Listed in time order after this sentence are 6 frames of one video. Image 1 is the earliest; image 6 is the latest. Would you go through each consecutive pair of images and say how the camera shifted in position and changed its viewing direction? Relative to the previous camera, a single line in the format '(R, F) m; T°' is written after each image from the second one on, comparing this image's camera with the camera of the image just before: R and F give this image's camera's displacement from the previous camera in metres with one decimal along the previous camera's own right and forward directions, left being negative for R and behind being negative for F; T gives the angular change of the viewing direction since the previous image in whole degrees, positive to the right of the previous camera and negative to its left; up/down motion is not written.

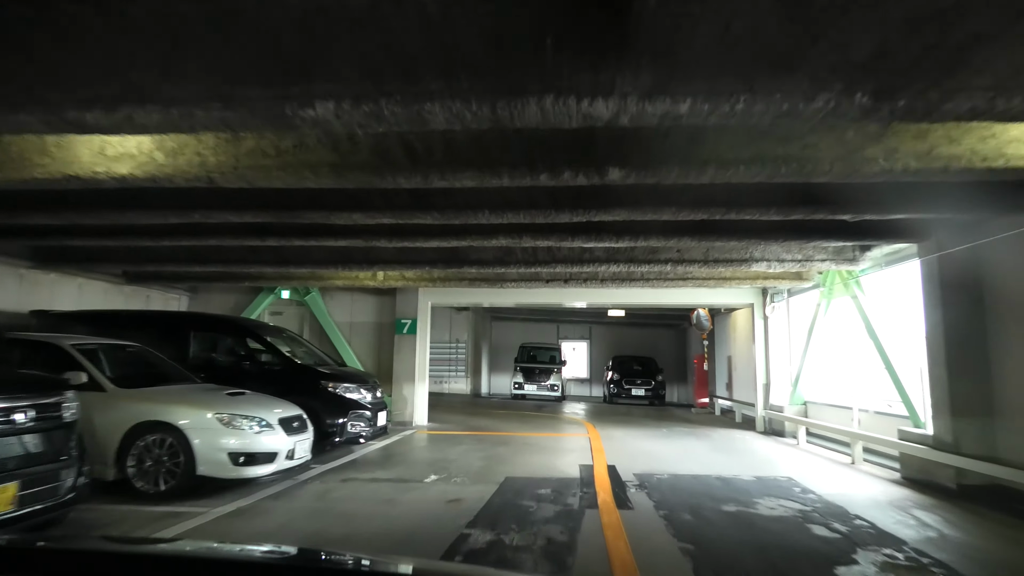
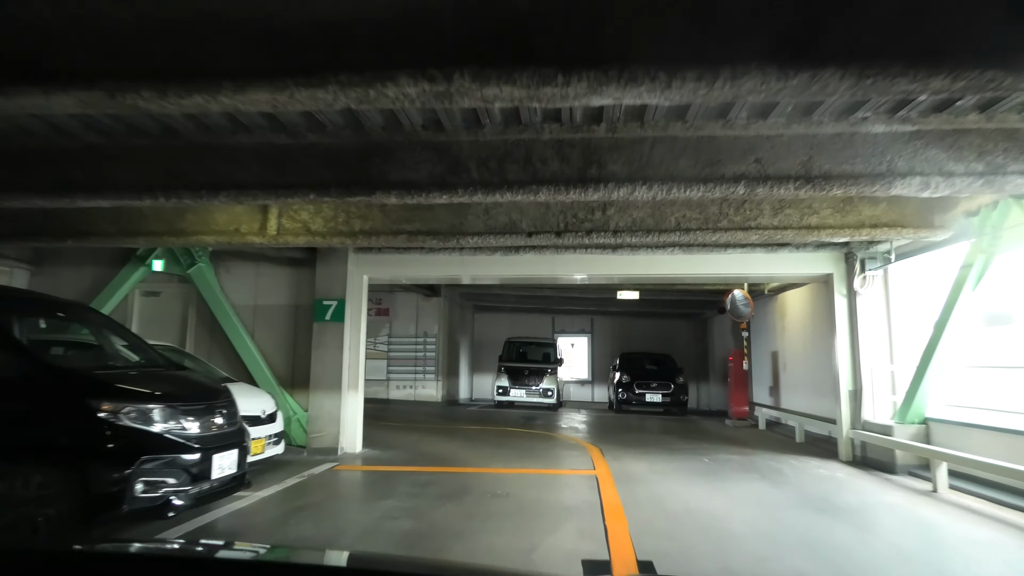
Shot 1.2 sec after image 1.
(+0.3, +3.4) m; 0°
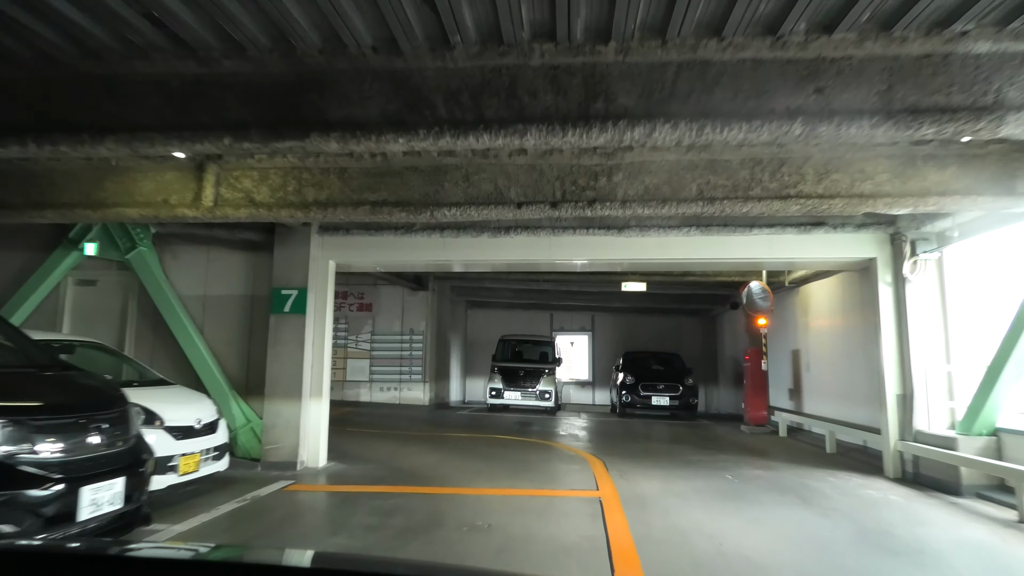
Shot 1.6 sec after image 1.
(+0.1, +1.1) m; 0°
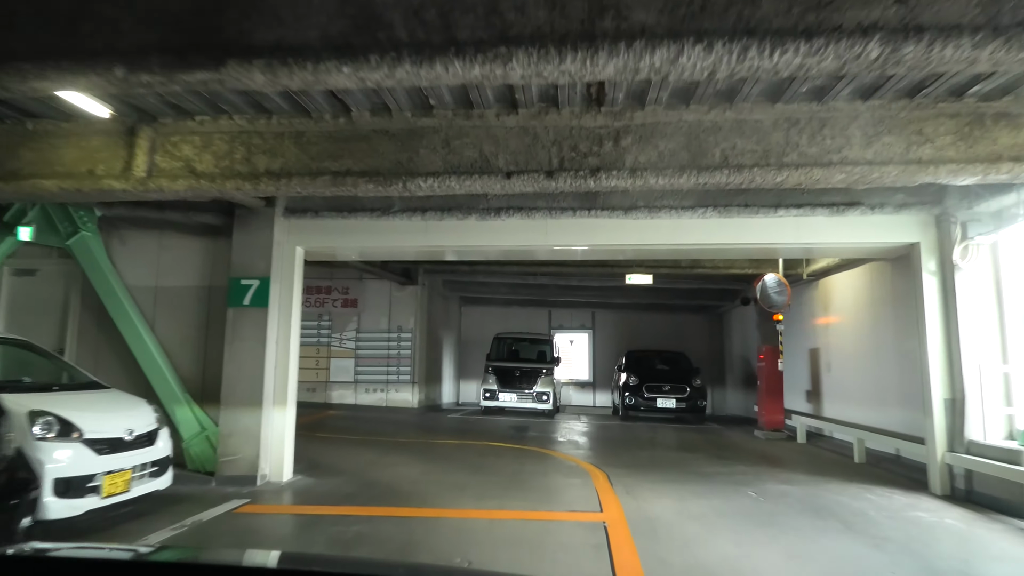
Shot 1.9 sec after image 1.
(+0.1, +0.8) m; 0°
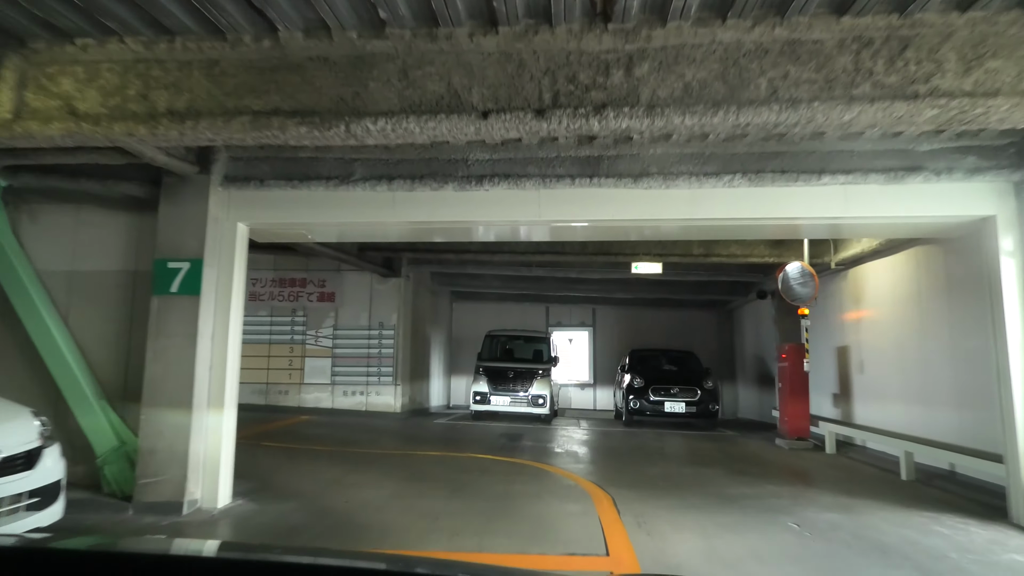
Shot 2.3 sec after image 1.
(+0.1, +1.0) m; 0°
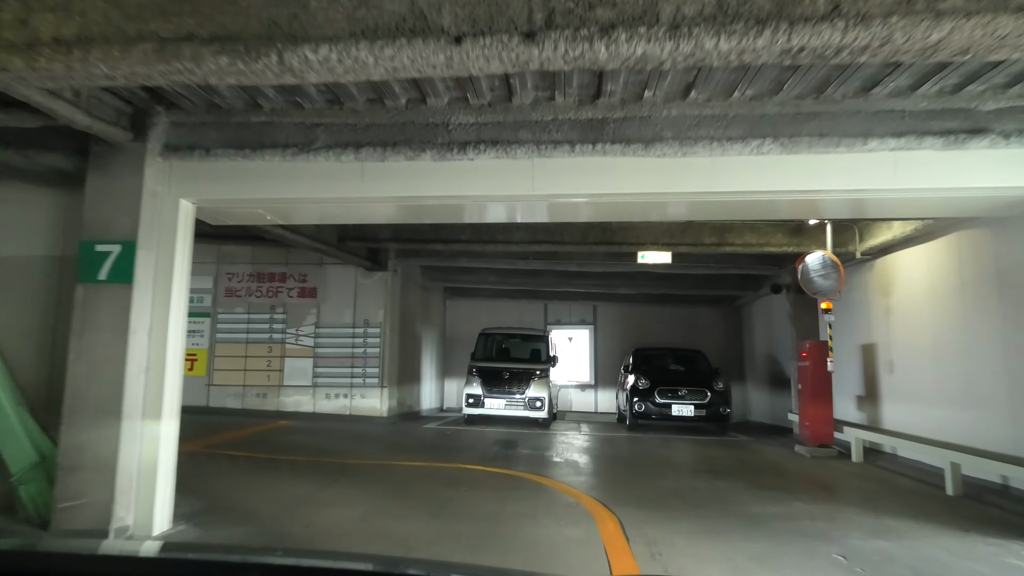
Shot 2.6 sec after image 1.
(+0.1, +0.7) m; 0°
